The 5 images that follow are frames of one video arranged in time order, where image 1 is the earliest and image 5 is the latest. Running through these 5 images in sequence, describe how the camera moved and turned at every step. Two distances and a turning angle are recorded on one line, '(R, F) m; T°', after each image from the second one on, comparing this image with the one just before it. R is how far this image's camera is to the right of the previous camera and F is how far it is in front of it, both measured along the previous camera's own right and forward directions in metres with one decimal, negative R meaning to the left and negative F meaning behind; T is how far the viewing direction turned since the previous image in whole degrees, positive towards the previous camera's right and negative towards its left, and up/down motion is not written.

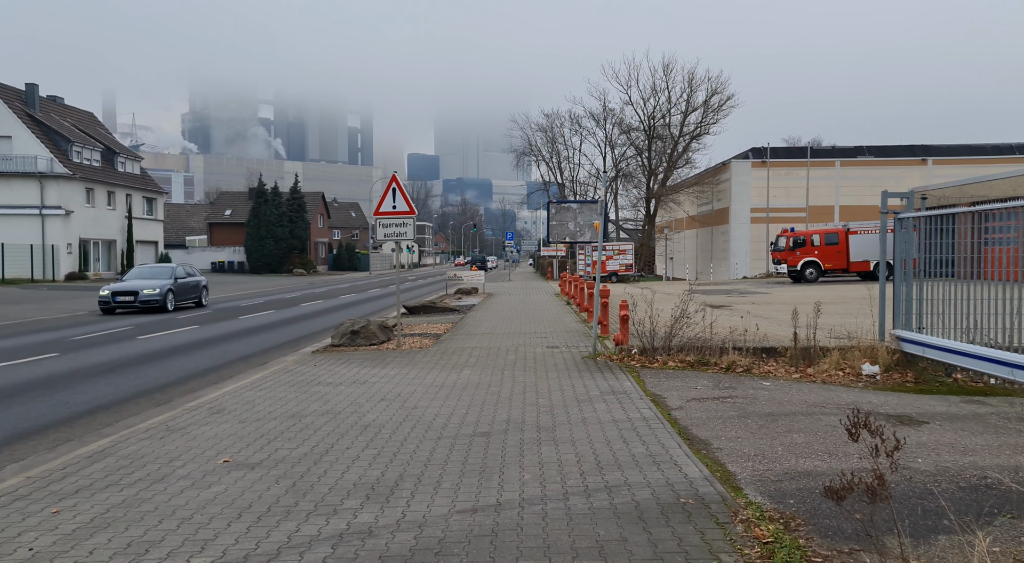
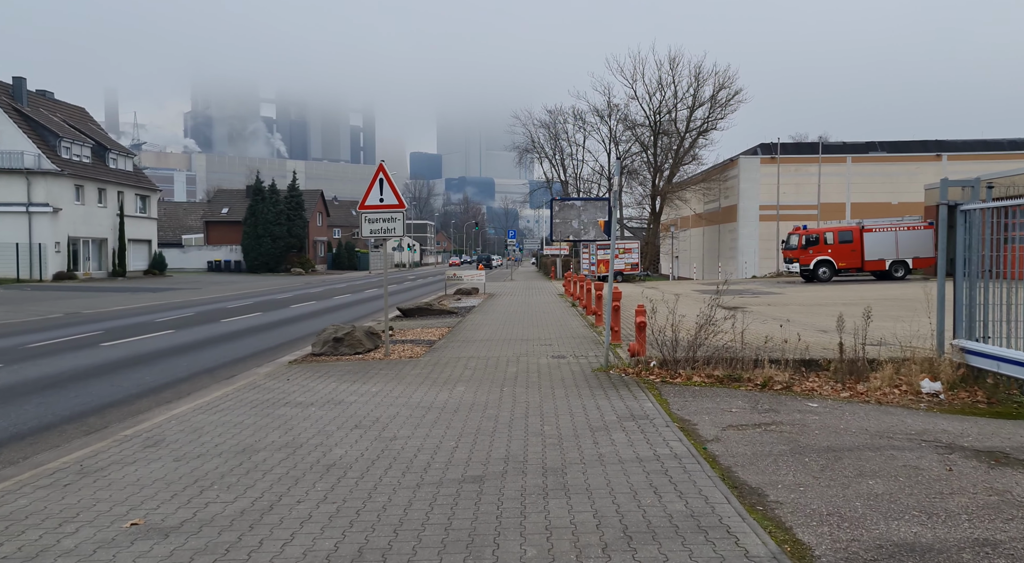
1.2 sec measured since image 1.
(0.0, +1.5) m; 0°
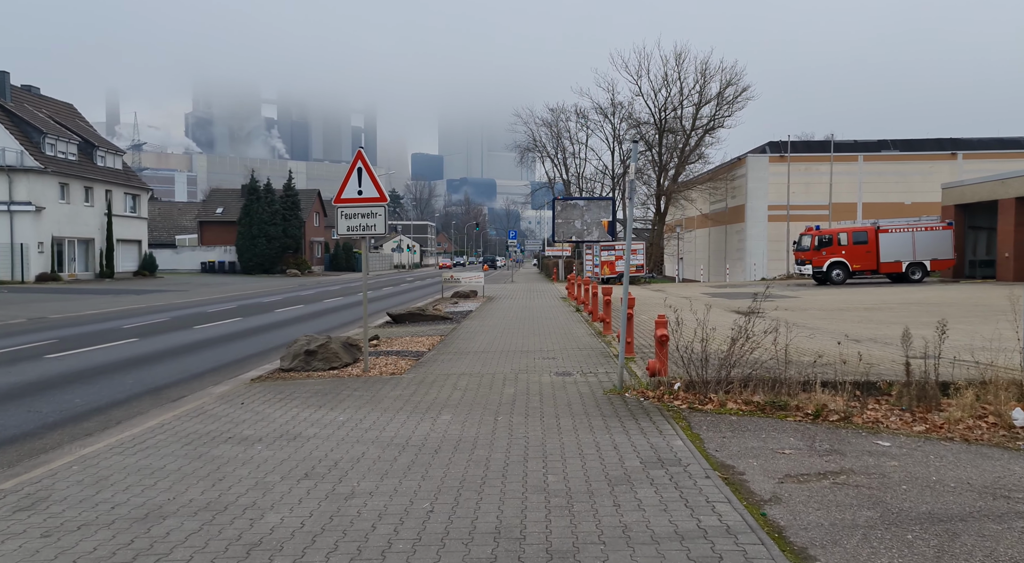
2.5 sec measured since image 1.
(0.0, +1.7) m; 0°
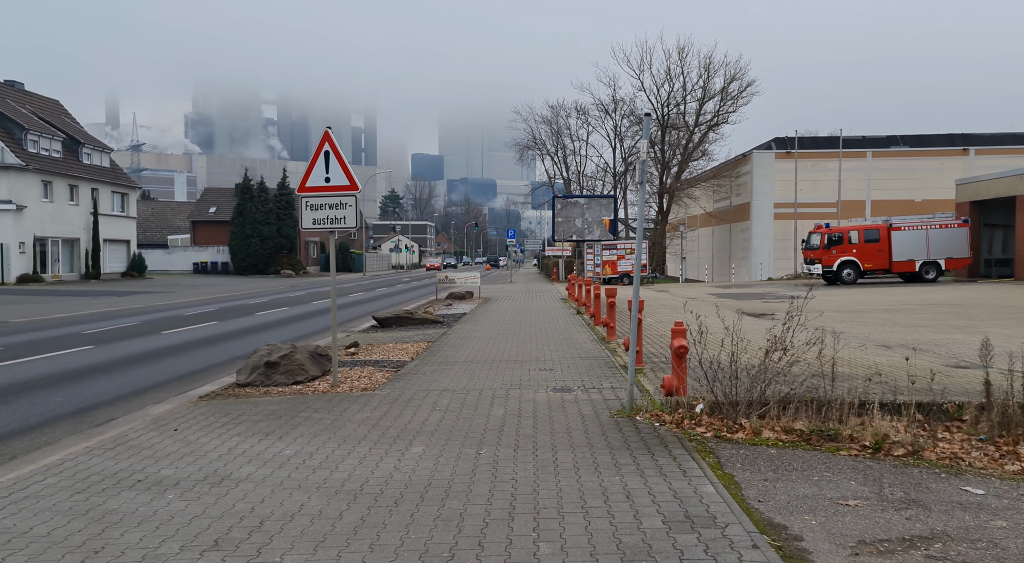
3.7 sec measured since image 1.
(+0.1, +1.5) m; 0°
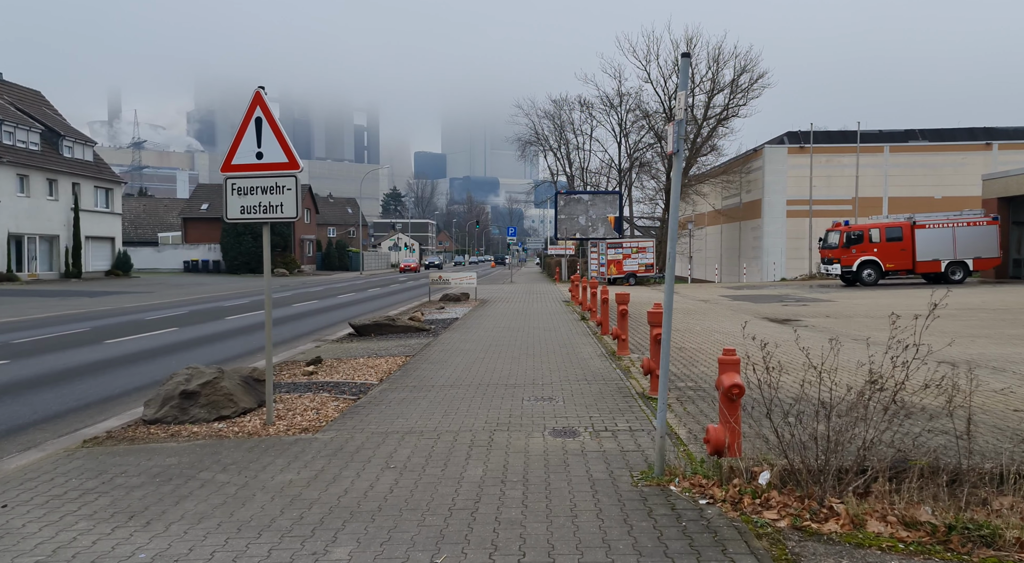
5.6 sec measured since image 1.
(+0.1, +2.2) m; 0°
